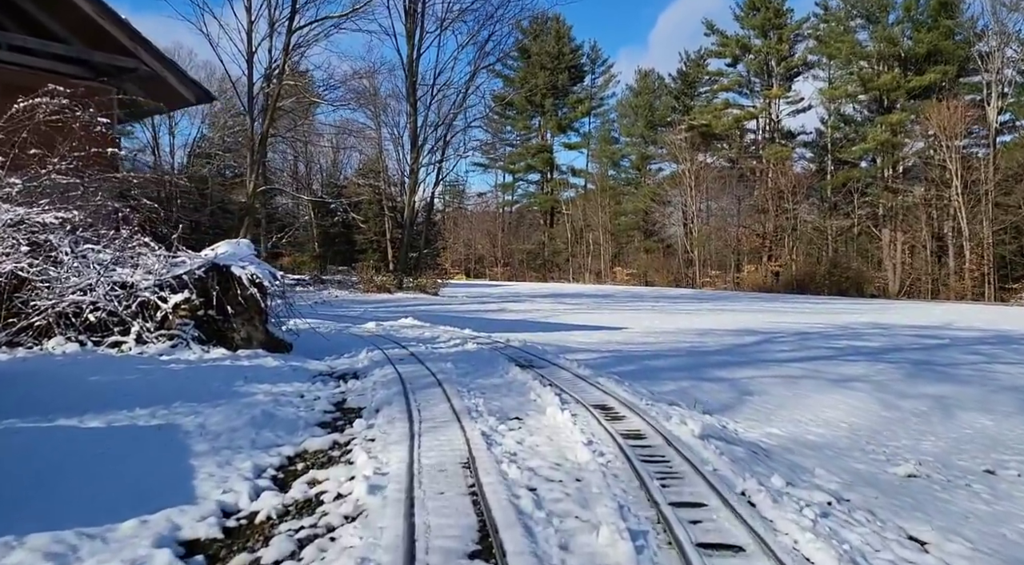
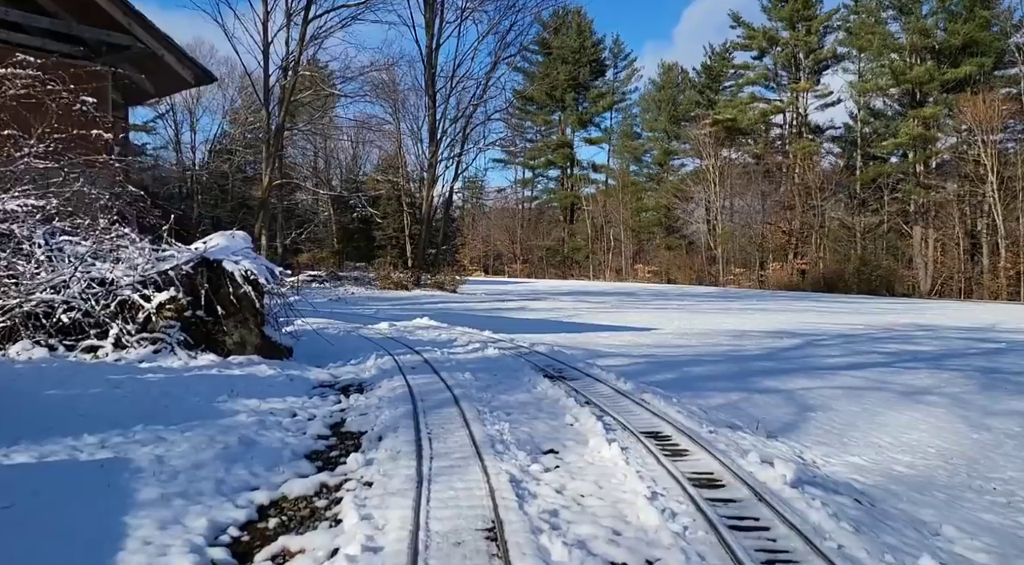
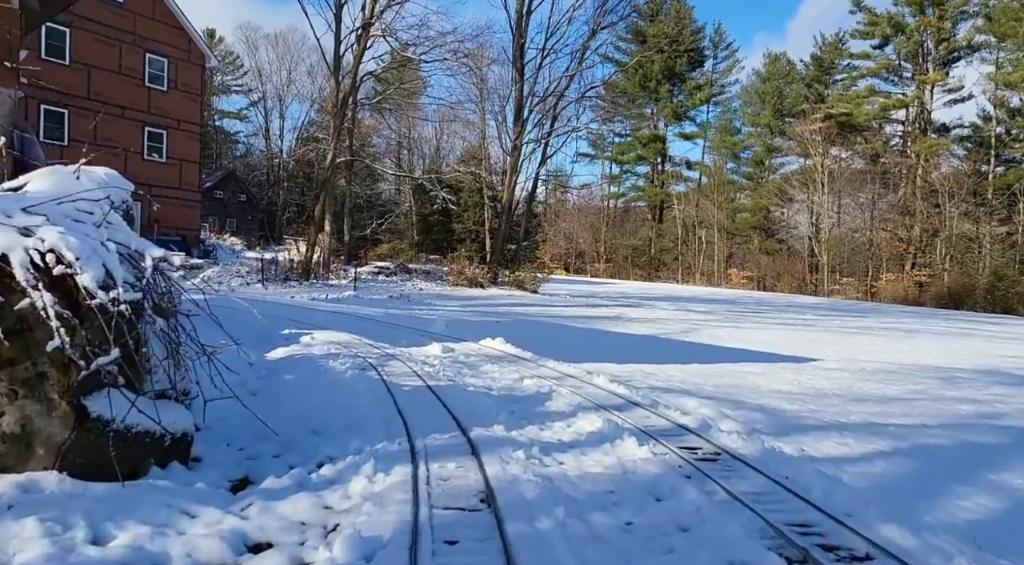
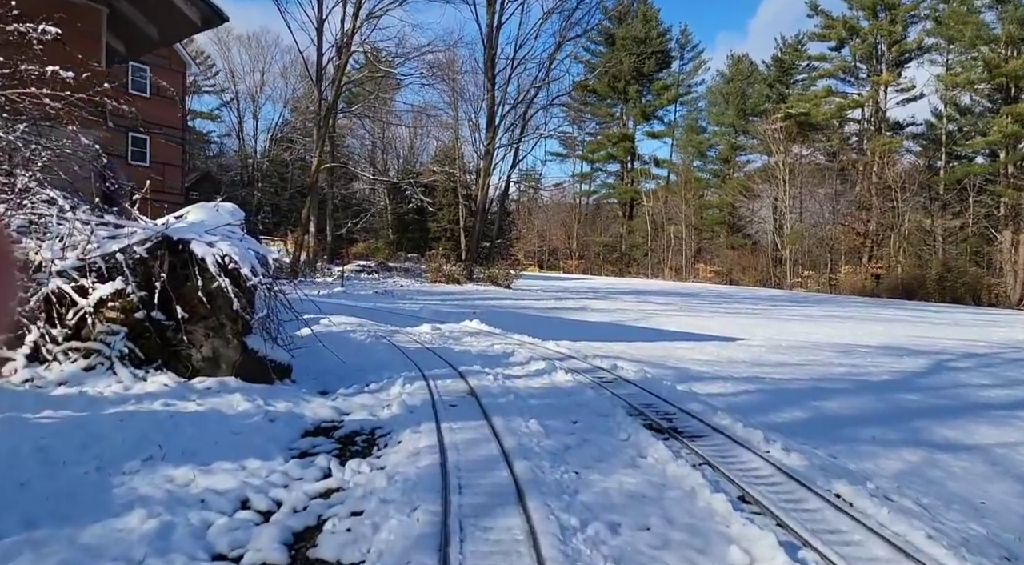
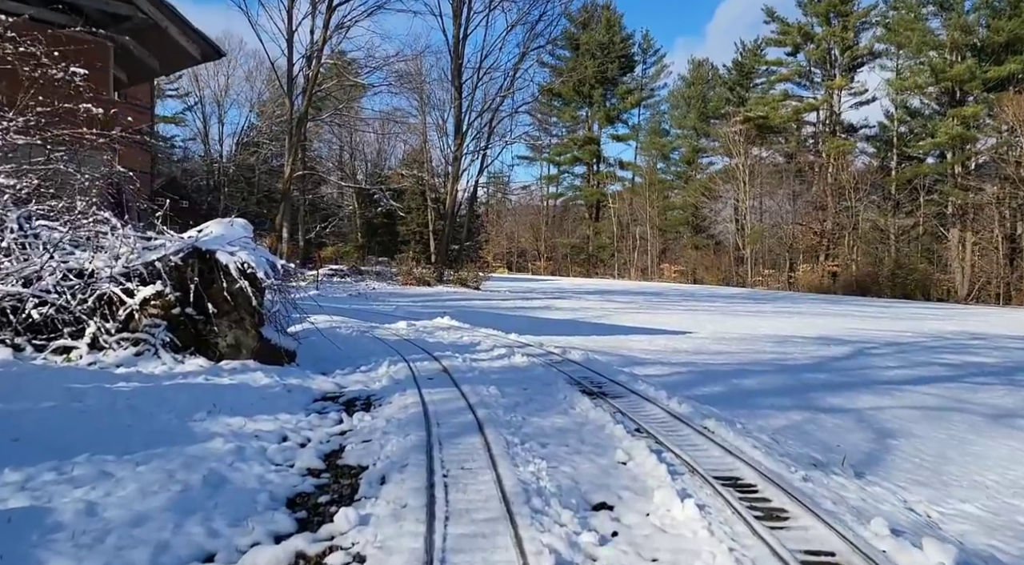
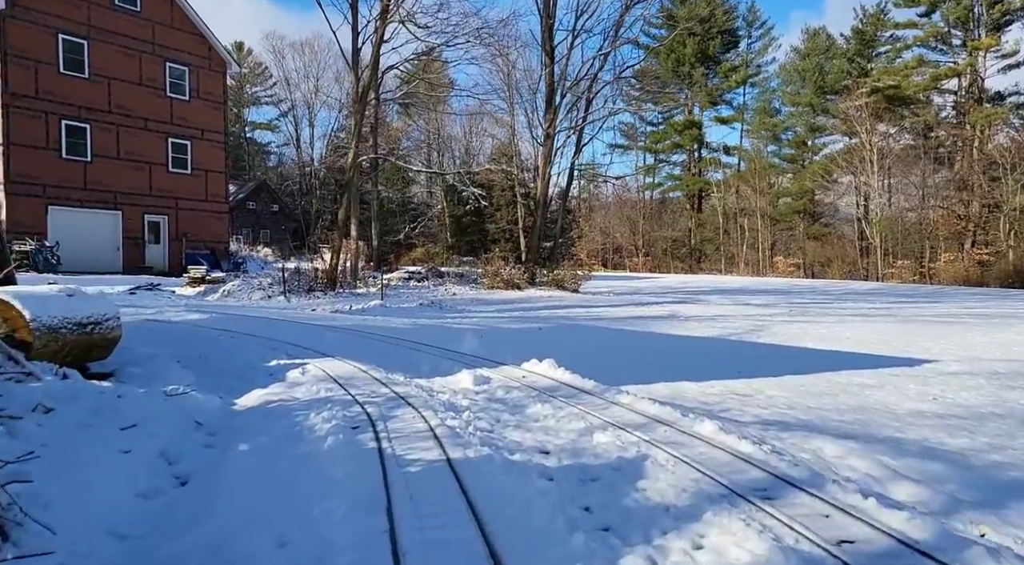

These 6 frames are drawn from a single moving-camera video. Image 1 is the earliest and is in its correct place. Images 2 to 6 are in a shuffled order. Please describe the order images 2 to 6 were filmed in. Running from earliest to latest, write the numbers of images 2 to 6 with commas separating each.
2, 5, 4, 3, 6
